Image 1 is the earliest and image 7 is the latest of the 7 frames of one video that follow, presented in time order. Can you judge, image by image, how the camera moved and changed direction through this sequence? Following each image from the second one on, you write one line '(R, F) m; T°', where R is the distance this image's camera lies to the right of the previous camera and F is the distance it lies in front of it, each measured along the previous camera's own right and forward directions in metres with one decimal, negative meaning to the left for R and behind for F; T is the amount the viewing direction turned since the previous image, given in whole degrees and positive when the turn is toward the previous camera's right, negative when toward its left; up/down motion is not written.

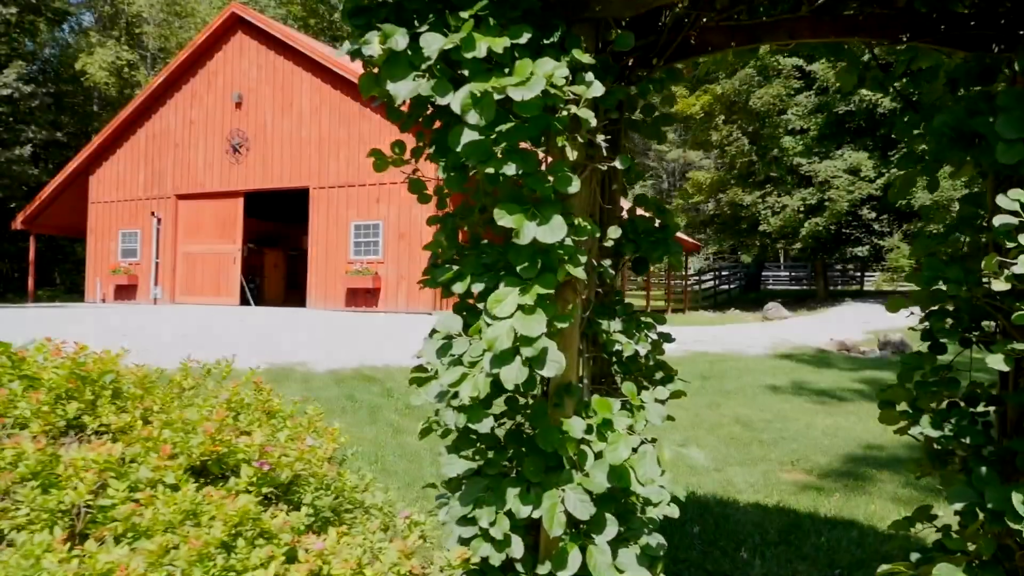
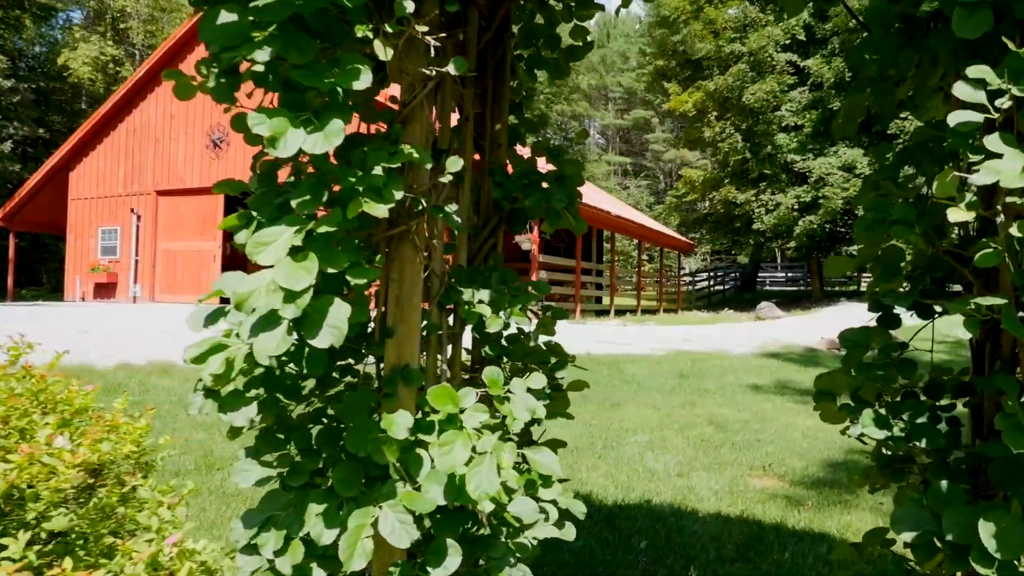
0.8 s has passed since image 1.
(+0.3, +0.4) m; 0°
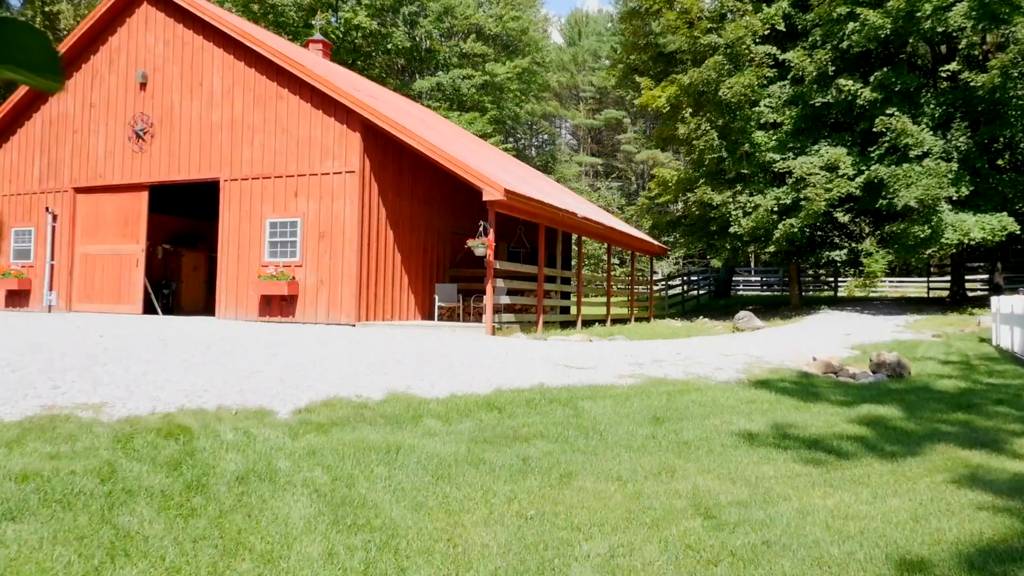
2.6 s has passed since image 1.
(+0.3, +1.5) m; +2°
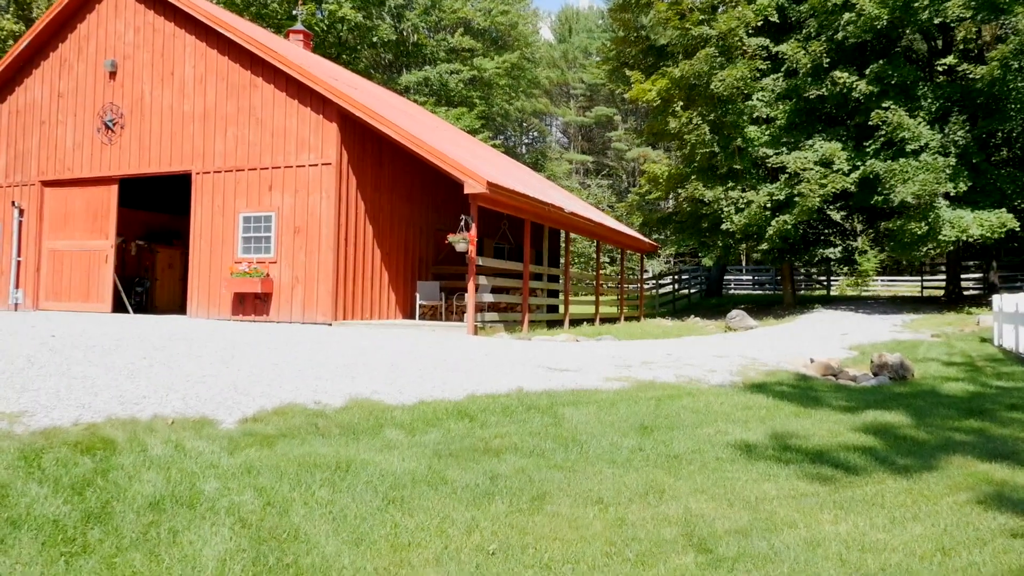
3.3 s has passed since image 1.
(+0.1, +0.5) m; +1°
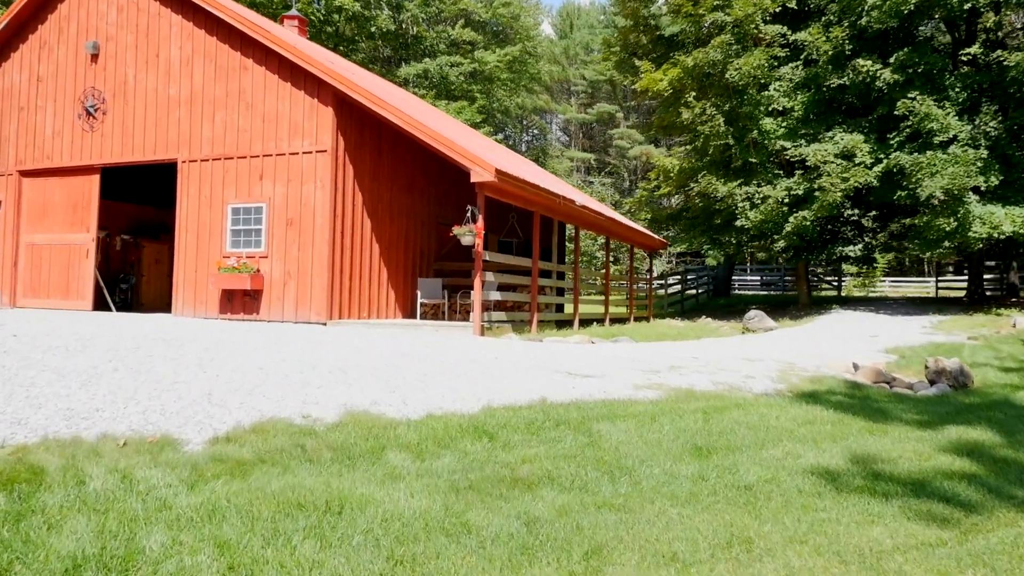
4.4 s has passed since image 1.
(-0.2, +0.8) m; 0°
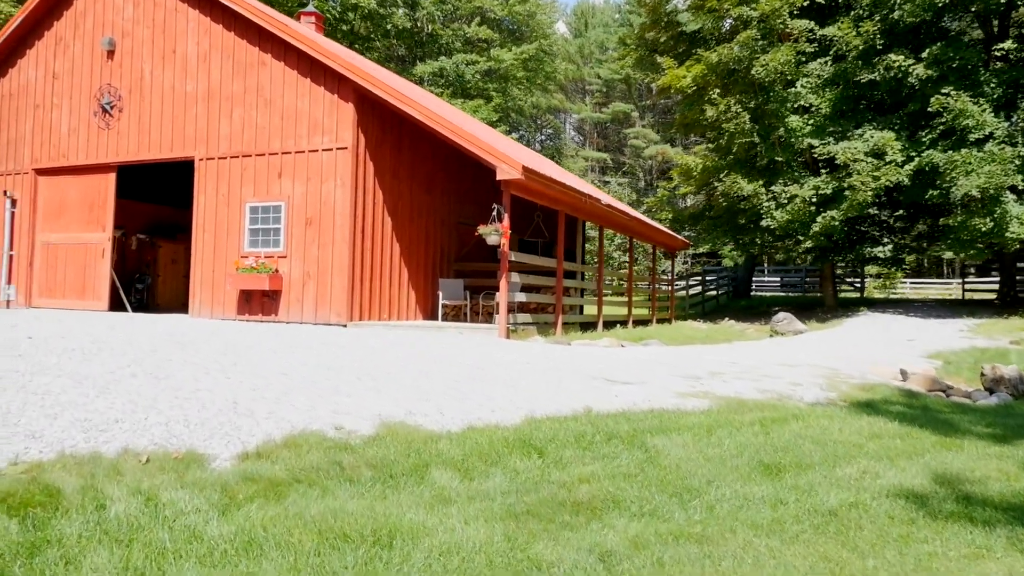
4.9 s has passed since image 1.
(-0.2, +0.3) m; -1°
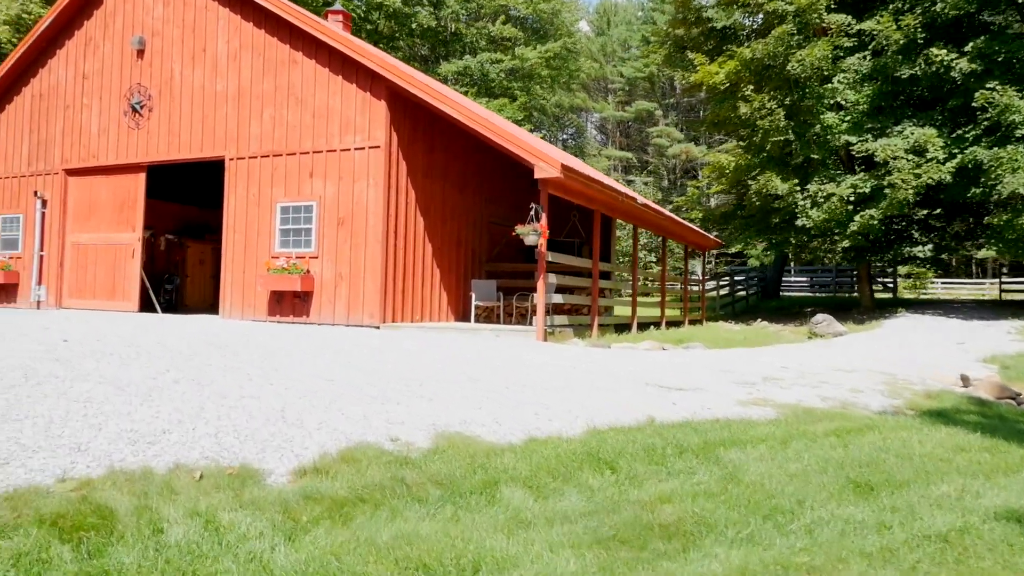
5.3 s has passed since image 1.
(-0.2, +0.2) m; -1°
